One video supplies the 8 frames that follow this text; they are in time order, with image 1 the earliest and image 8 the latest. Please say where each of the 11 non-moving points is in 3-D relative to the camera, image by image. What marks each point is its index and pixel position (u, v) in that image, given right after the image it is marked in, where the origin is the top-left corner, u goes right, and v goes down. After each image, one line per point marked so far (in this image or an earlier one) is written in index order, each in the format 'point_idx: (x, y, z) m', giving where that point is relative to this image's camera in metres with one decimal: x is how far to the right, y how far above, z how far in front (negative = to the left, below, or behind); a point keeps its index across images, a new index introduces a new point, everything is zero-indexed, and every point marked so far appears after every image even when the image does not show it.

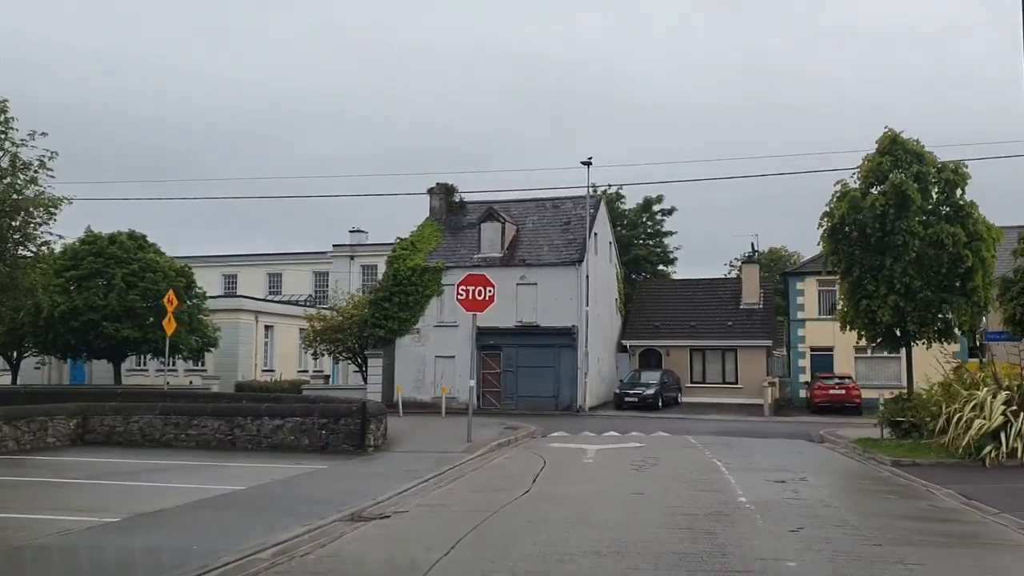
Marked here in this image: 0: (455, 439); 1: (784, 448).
0: (-1.1, -3.0, +19.1) m
1: (+5.4, -3.2, +19.4) m
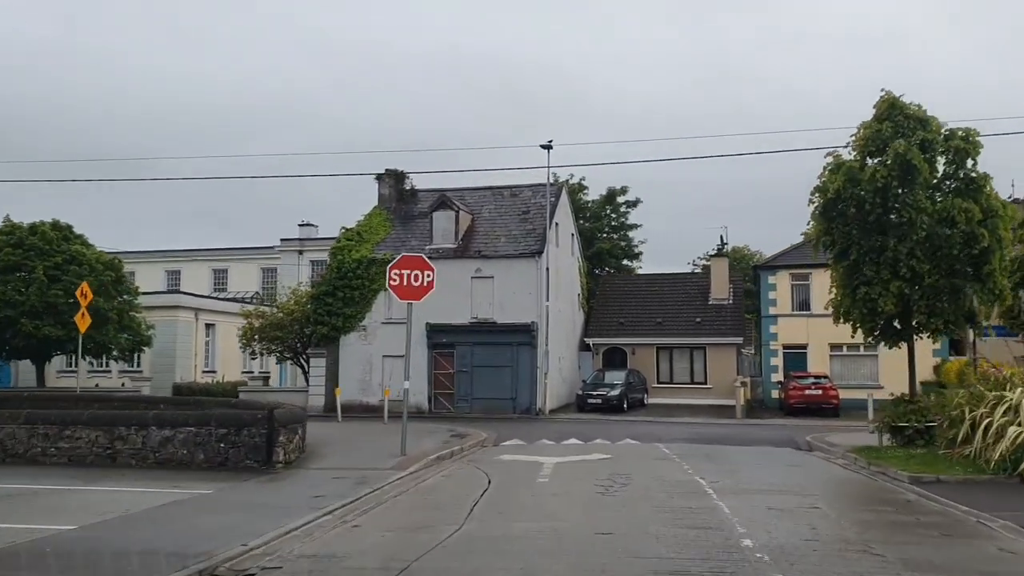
0: (-2.0, -2.7, +16.2) m
1: (+4.4, -2.9, +16.8) m
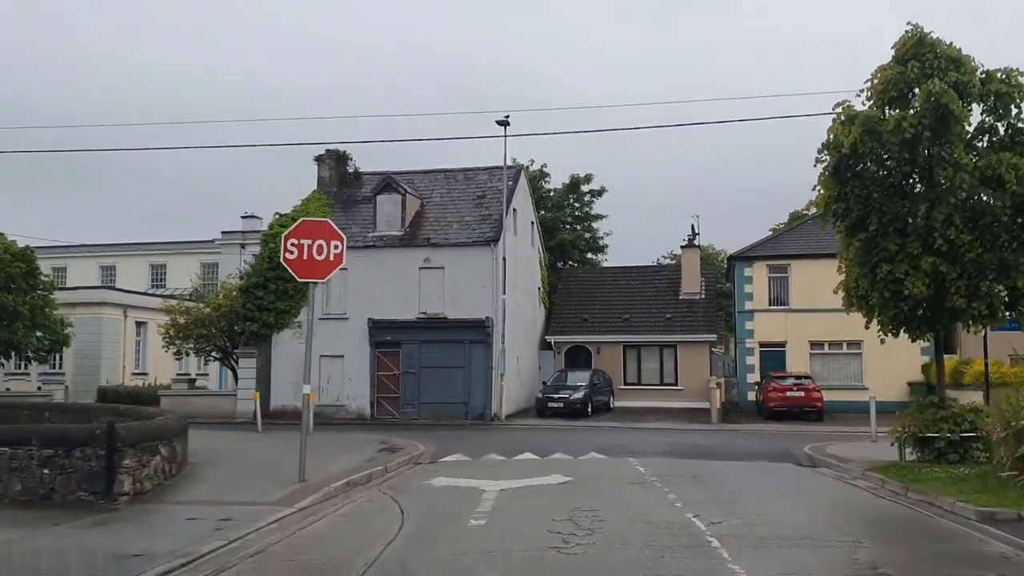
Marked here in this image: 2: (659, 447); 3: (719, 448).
0: (-2.9, -2.4, +12.6) m
1: (+3.5, -2.6, +13.4) m
2: (+2.7, -2.9, +18.2) m
3: (+3.8, -2.9, +18.1) m
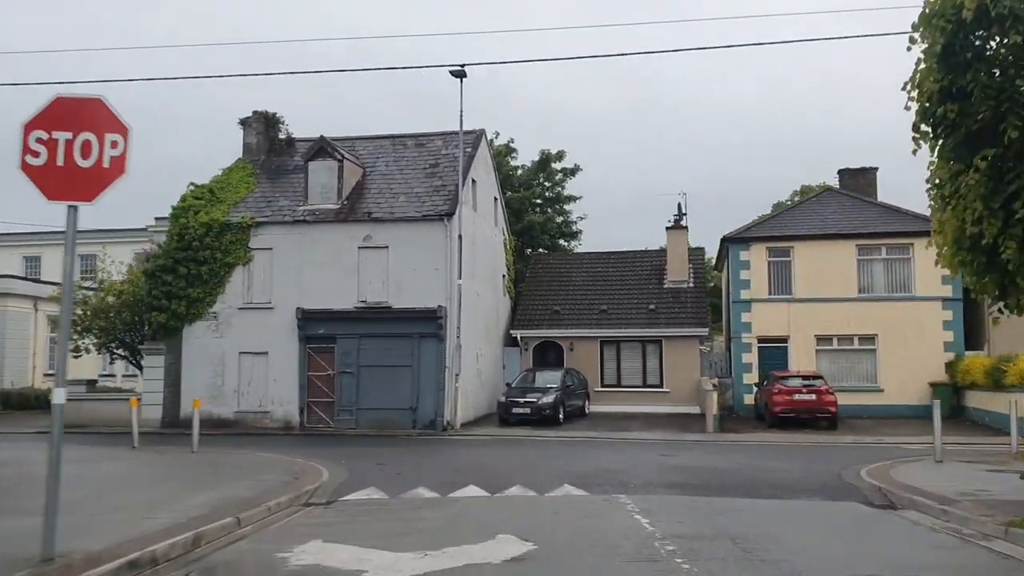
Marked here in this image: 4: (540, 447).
0: (-3.5, -1.9, +7.4) m
1: (+2.9, -2.1, +8.3) m
2: (+1.9, -2.5, +13.1) m
3: (+3.0, -2.4, +13.0) m
4: (+0.6, -3.0, +18.7) m
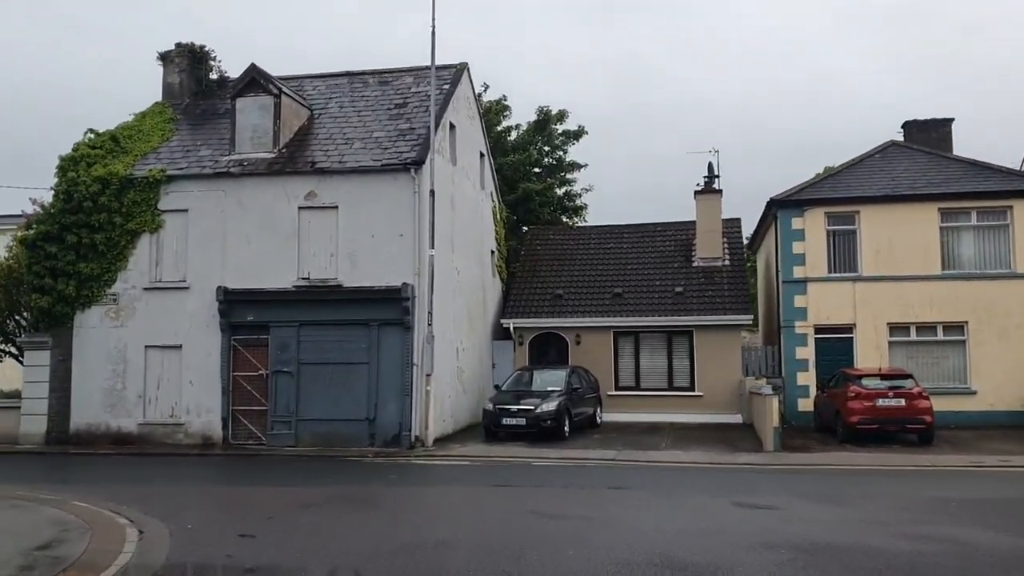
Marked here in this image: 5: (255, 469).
0: (-3.7, -1.3, +0.8) m
1: (+2.7, -1.5, +1.8) m
2: (+1.7, -1.8, +6.6) m
3: (+2.8, -1.8, +6.5) m
4: (+0.4, -2.4, +12.2) m
5: (-4.3, -3.0, +16.5) m
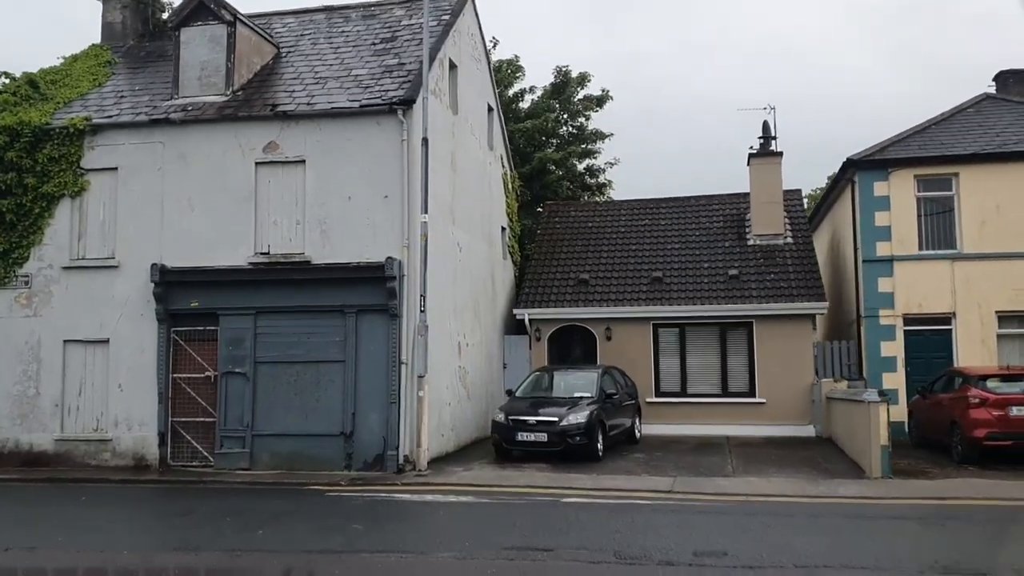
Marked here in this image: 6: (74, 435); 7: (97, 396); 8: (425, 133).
0: (-3.6, -0.8, -3.7) m
1: (+2.8, -1.0, -2.8) m
2: (+1.9, -1.4, +1.9) m
3: (+3.0, -1.4, +1.9) m
4: (+0.6, -2.0, +7.6) m
5: (-4.0, -2.7, +12.0) m
6: (-7.4, -2.5, +16.5) m
7: (-7.0, -1.8, +16.7) m
8: (-1.4, +2.5, +15.9) m
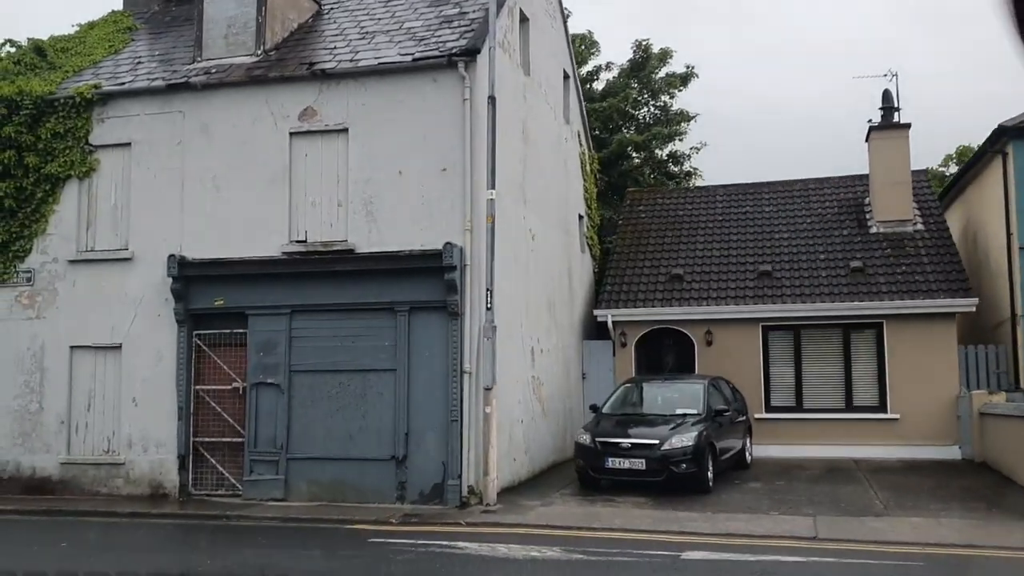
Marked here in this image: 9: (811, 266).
0: (-3.7, -0.5, -6.4) m
1: (+2.8, -0.7, -5.9) m
2: (+2.1, -1.1, -1.1) m
3: (+3.2, -1.1, -1.2) m
4: (+1.2, -1.8, +4.6) m
5: (-3.1, -2.5, +9.3) m
6: (-6.1, -2.4, +14.0) m
7: (-5.8, -1.8, +14.2) m
8: (-0.3, +2.6, +13.0) m
9: (+5.3, +0.4, +17.6) m
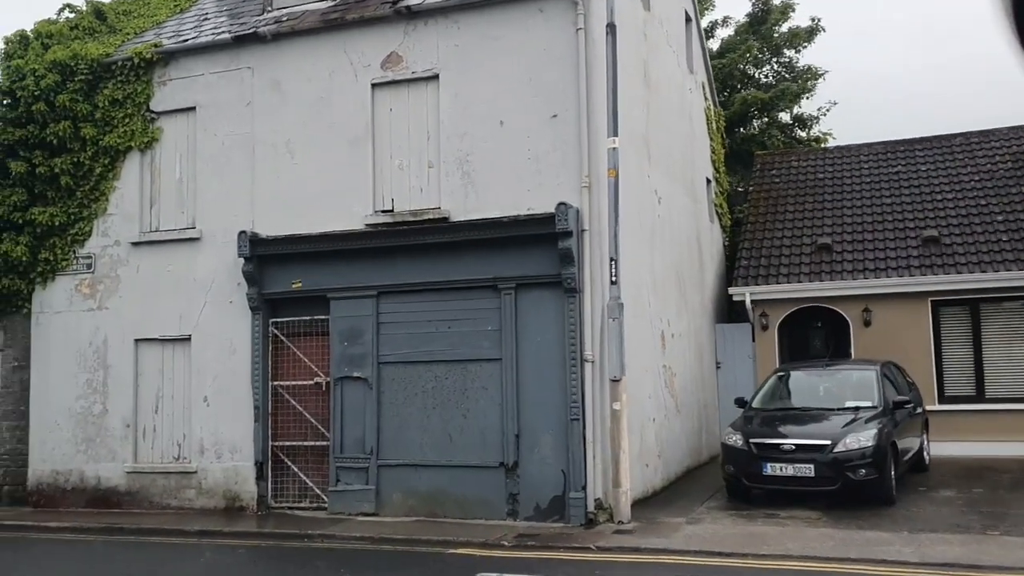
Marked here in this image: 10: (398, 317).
0: (-4.2, -0.4, -8.2) m
1: (+2.3, -0.4, -8.4) m
2: (+2.2, -0.8, -3.5) m
3: (+3.2, -0.8, -3.7) m
4: (+1.8, -1.5, +2.3) m
5: (-2.0, -2.3, +7.3) m
6: (-4.6, -2.2, +12.4) m
7: (-4.2, -1.6, +12.5) m
8: (+1.1, +2.9, +10.8) m
9: (+7.1, +0.9, +14.8) m
10: (-1.3, -0.3, +11.4) m
